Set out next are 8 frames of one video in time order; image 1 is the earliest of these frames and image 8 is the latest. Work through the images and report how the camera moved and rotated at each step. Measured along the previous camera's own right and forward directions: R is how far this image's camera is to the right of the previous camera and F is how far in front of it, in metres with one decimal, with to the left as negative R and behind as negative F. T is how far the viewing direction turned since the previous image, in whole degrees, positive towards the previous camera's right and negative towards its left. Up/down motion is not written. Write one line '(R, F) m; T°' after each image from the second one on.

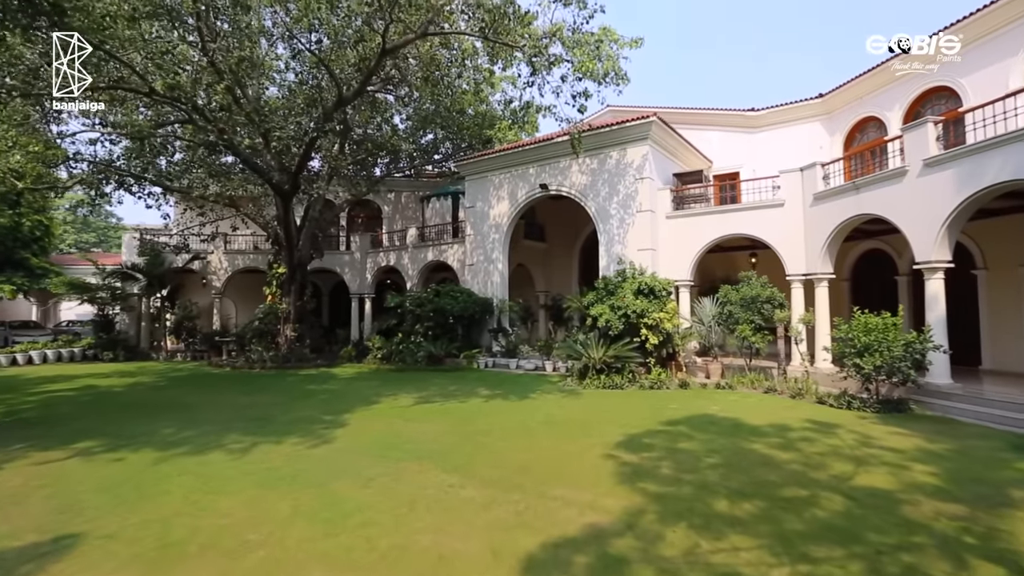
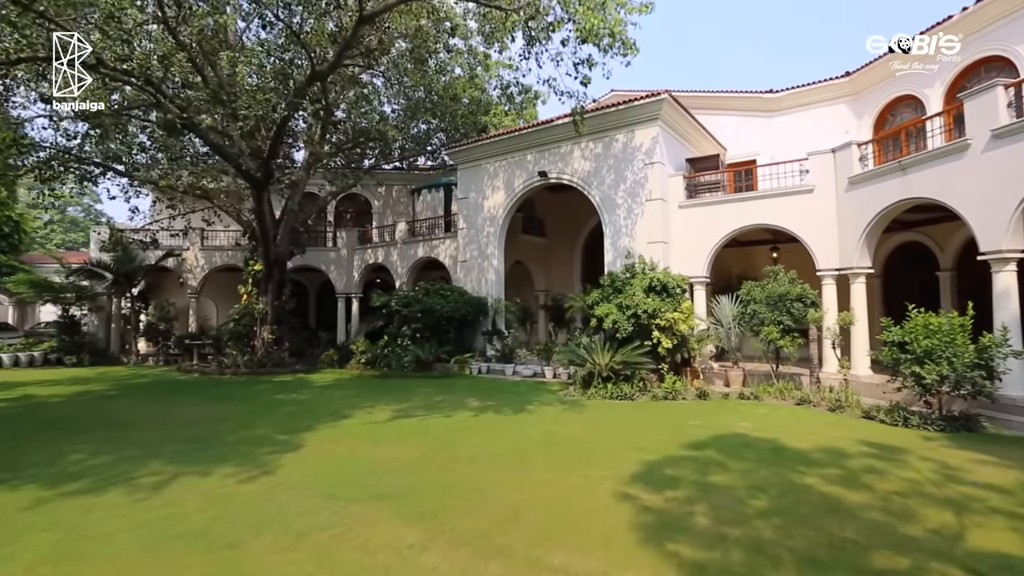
(+0.1, +1.5) m; 0°
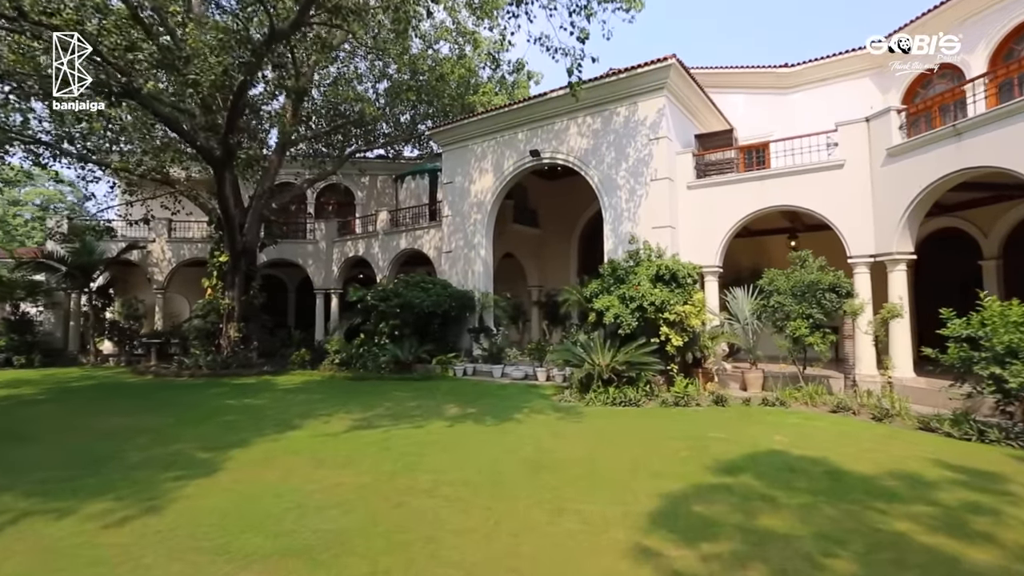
(+0.2, +1.5) m; 0°
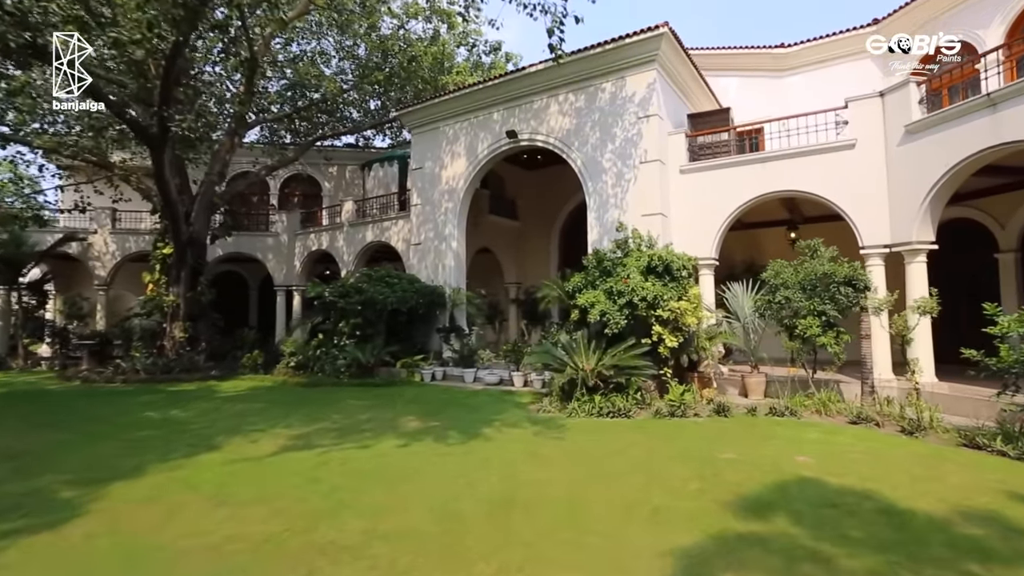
(+0.1, +1.3) m; +2°
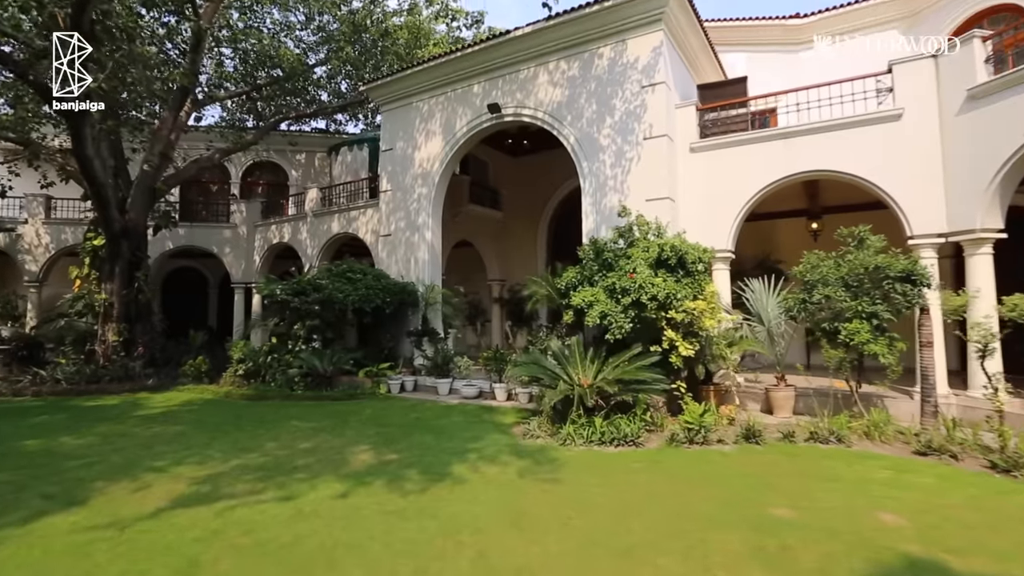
(0.0, +1.6) m; +2°
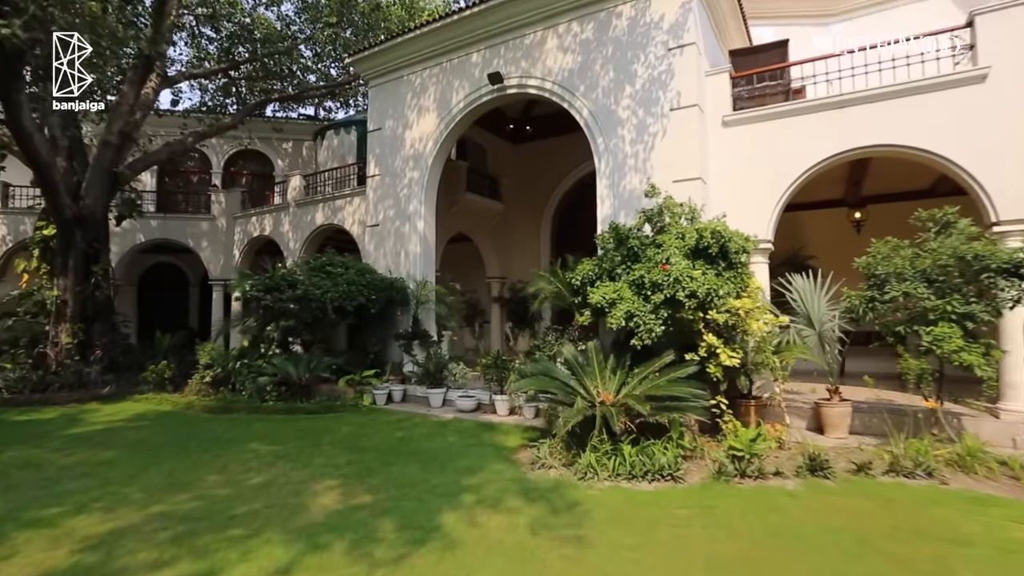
(-0.1, +1.3) m; 0°
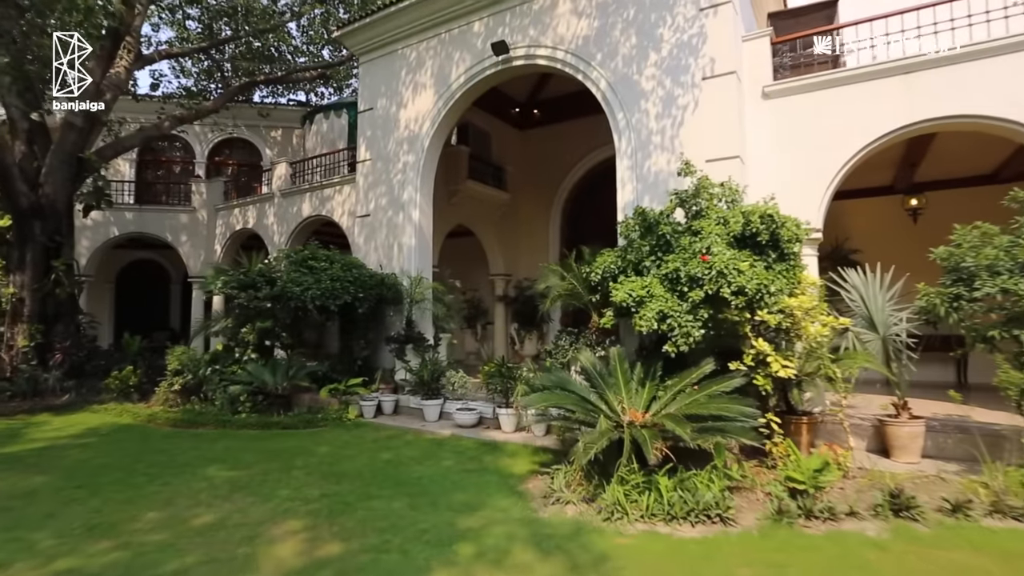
(-0.1, +1.0) m; 0°
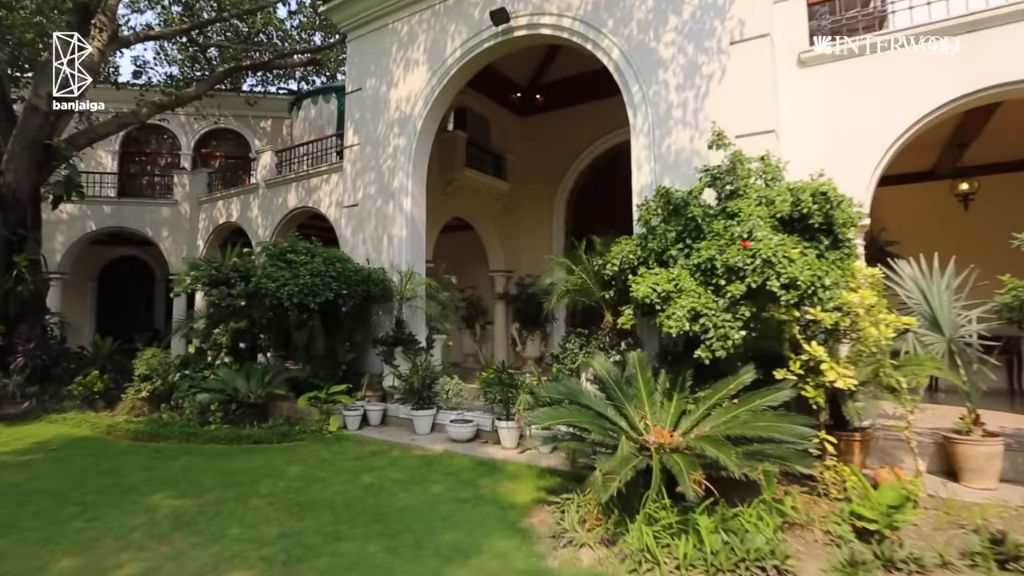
(0.0, +0.8) m; 0°
